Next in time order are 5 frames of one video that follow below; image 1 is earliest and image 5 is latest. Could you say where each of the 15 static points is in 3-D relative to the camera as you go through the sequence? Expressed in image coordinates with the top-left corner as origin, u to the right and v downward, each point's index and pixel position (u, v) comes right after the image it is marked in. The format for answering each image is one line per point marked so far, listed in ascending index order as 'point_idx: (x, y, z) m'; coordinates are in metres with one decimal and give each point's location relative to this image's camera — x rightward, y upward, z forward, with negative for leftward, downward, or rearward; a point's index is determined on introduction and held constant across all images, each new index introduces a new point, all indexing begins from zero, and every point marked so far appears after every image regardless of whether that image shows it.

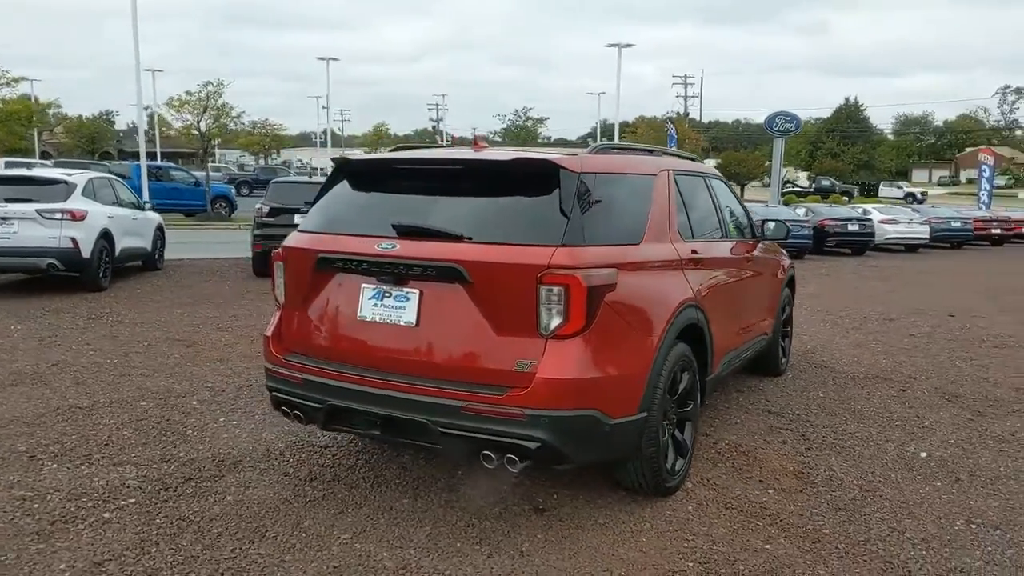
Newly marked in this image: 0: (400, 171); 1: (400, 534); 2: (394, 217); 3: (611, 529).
0: (-0.5, +0.6, +3.8) m
1: (-0.5, -1.1, +3.6) m
2: (-0.5, +0.3, +3.6) m
3: (+0.5, -1.1, +3.7) m
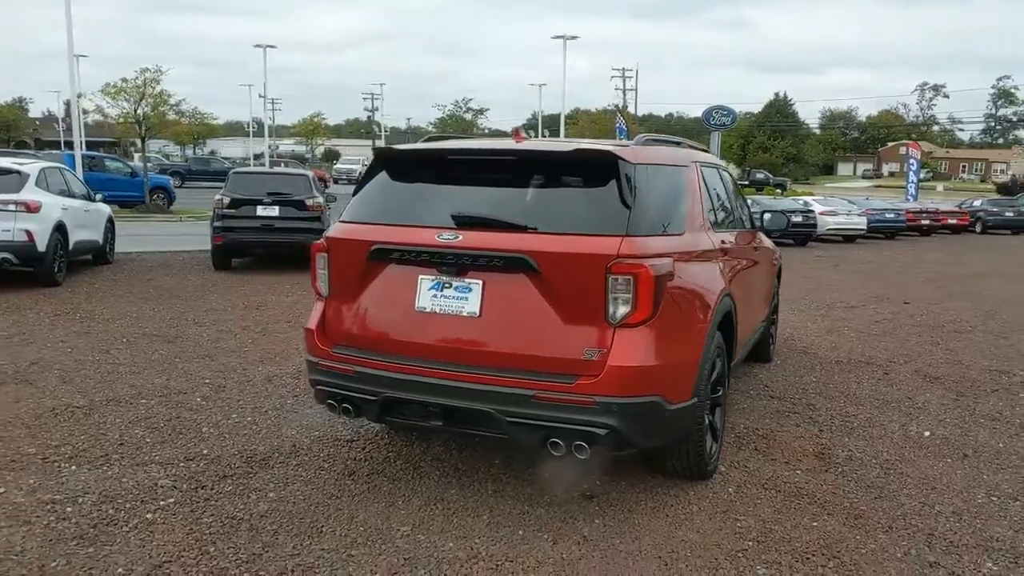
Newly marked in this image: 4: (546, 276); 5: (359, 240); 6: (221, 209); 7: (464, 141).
0: (-0.2, +0.6, +3.8) m
1: (-0.2, -1.1, +3.6) m
2: (-0.2, +0.4, +3.6) m
3: (+0.7, -1.1, +3.7) m
4: (+0.2, +0.1, +3.3) m
5: (-0.7, +0.2, +3.7) m
6: (-4.4, +1.2, +11.8) m
7: (-0.2, +0.7, +3.9) m
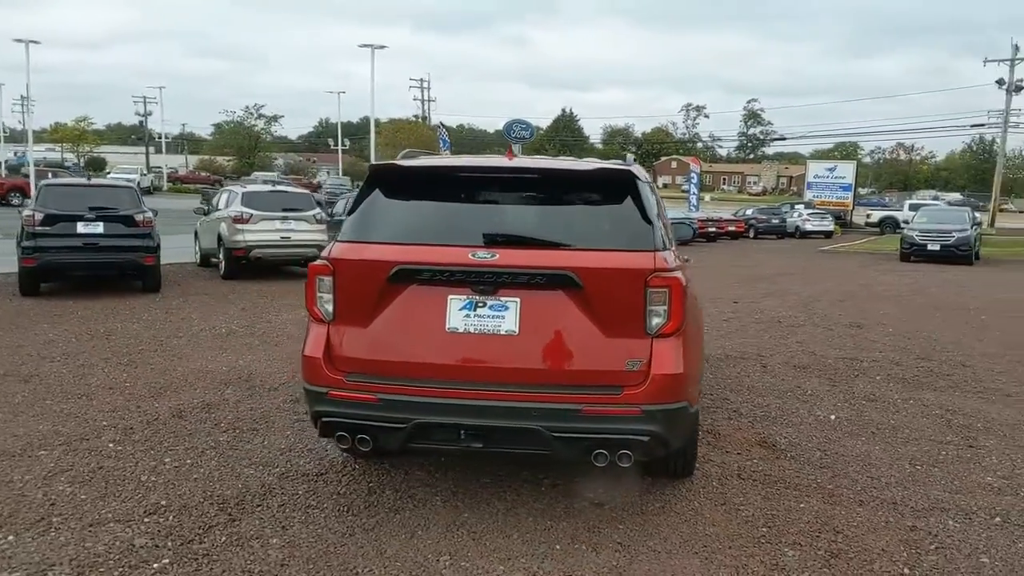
0: (-0.2, +0.5, +3.8) m
1: (-0.1, -1.2, +3.6) m
2: (-0.2, +0.3, +3.6) m
3: (+0.8, -1.1, +4.0) m
4: (+0.3, 0.0, +3.4) m
5: (-0.6, +0.1, +3.5) m
6: (-6.4, +0.8, +10.4) m
7: (-0.2, +0.6, +3.9) m
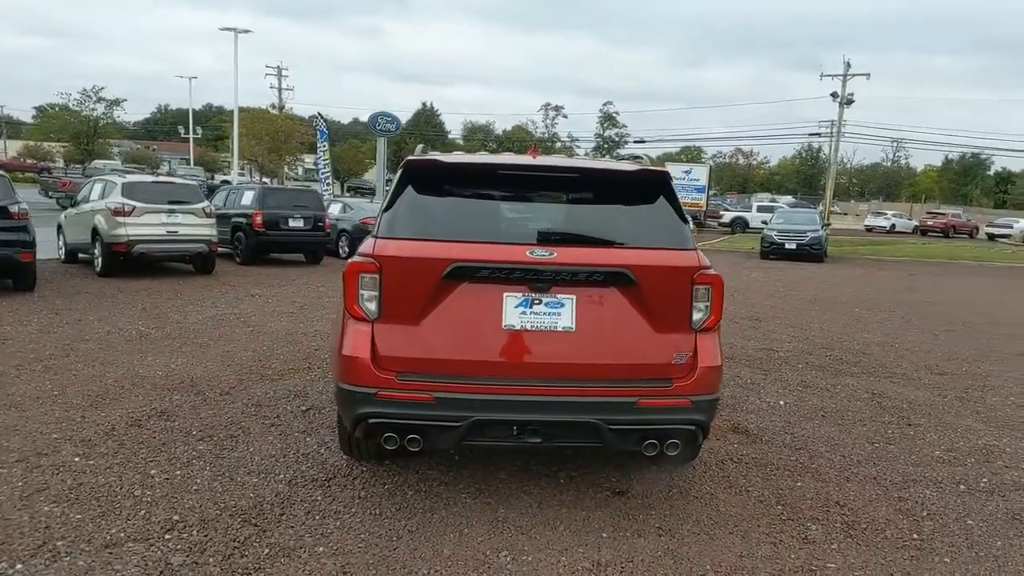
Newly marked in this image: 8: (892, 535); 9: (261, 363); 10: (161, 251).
0: (0.0, +0.5, +3.8) m
1: (+0.2, -1.2, +3.6) m
2: (+0.1, +0.3, +3.6) m
3: (+1.0, -1.1, +4.2) m
4: (+0.6, 0.0, +3.5) m
5: (-0.4, +0.1, +3.5) m
6: (-7.4, +0.8, +9.1) m
7: (0.0, +0.7, +3.9) m
8: (+1.9, -1.2, +3.8) m
9: (-2.3, -0.7, +7.0) m
10: (-5.5, +0.6, +12.3) m
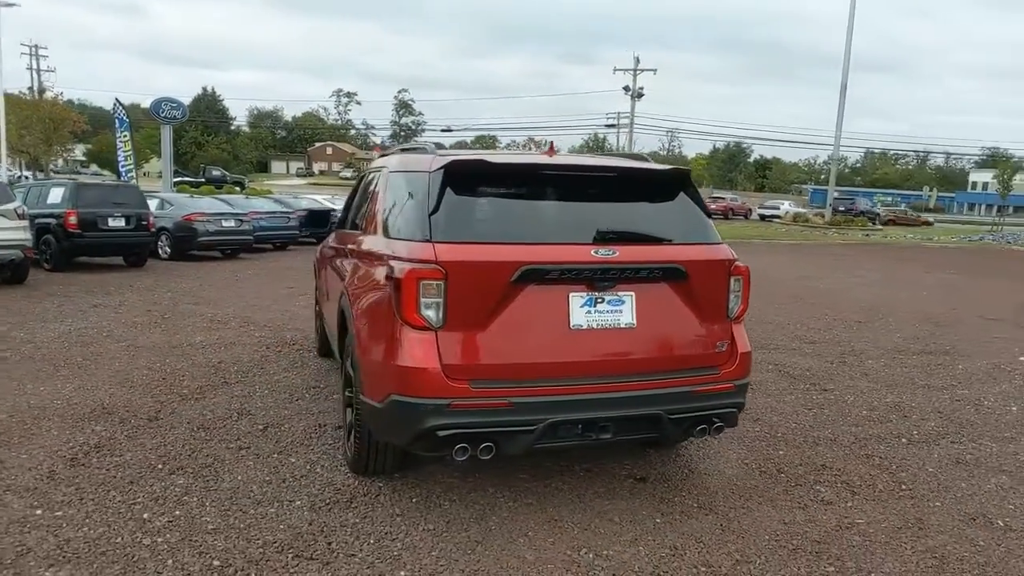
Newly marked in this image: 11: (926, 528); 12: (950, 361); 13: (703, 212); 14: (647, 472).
0: (+0.2, +0.5, +3.8) m
1: (+0.5, -1.1, +3.7) m
2: (+0.3, +0.3, +3.6) m
3: (+1.1, -1.1, +4.4) m
4: (+0.8, 0.0, +3.7) m
5: (-0.1, +0.1, +3.4) m
6: (-8.3, +0.5, +6.9) m
7: (+0.1, +0.7, +3.9) m
8: (+2.1, -1.1, +4.3) m
9: (-2.8, -0.8, +6.3) m
10: (-7.4, +0.4, +10.5) m
11: (+2.0, -1.2, +3.8) m
12: (+4.2, -0.7, +7.5) m
13: (+1.0, +0.4, +4.0) m
14: (+0.8, -1.0, +4.4) m
